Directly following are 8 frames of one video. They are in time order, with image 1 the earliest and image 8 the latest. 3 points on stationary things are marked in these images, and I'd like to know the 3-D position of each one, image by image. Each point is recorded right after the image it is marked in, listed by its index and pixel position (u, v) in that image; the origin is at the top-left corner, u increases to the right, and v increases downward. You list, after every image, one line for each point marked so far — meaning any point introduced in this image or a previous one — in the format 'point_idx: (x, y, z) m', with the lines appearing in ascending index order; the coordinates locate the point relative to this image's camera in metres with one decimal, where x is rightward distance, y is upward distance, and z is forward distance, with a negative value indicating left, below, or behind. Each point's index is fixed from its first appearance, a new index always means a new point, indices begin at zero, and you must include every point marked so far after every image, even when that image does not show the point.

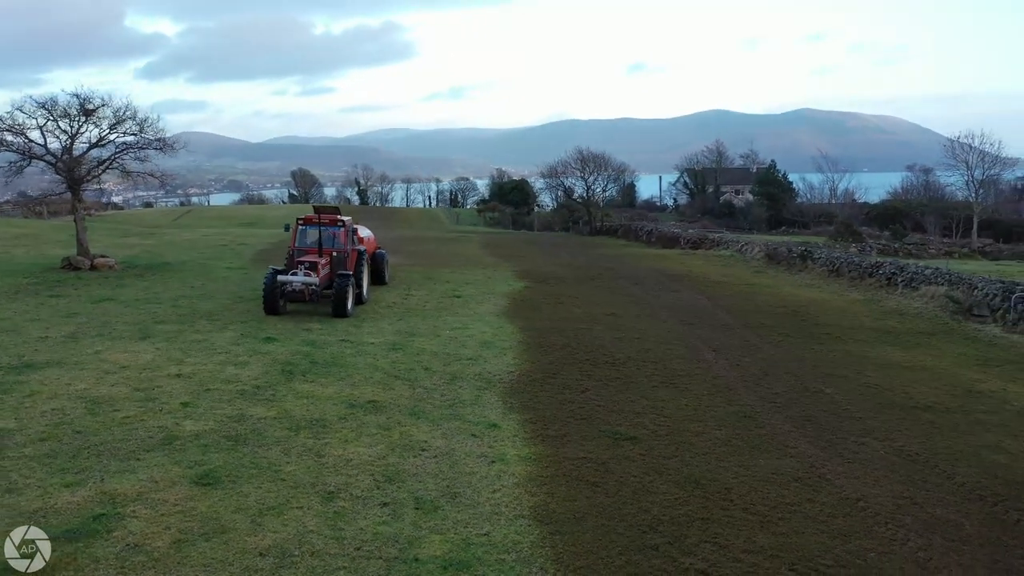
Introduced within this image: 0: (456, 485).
0: (-0.4, -1.5, +6.2) m
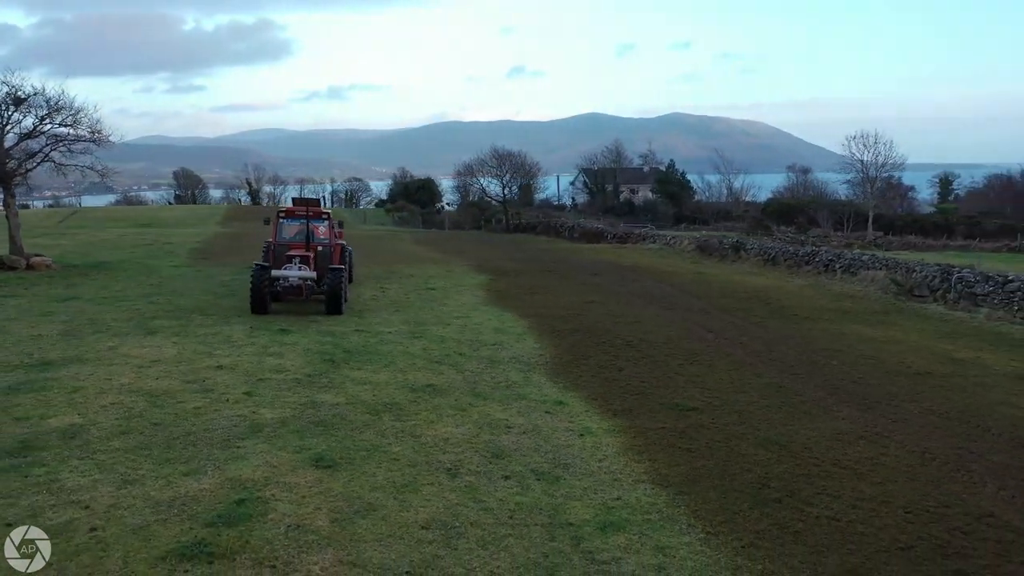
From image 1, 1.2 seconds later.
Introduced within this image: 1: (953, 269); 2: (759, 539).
0: (+0.4, -1.3, +6.4) m
1: (+8.1, +0.3, +14.9) m
2: (+1.6, -1.6, +5.2) m
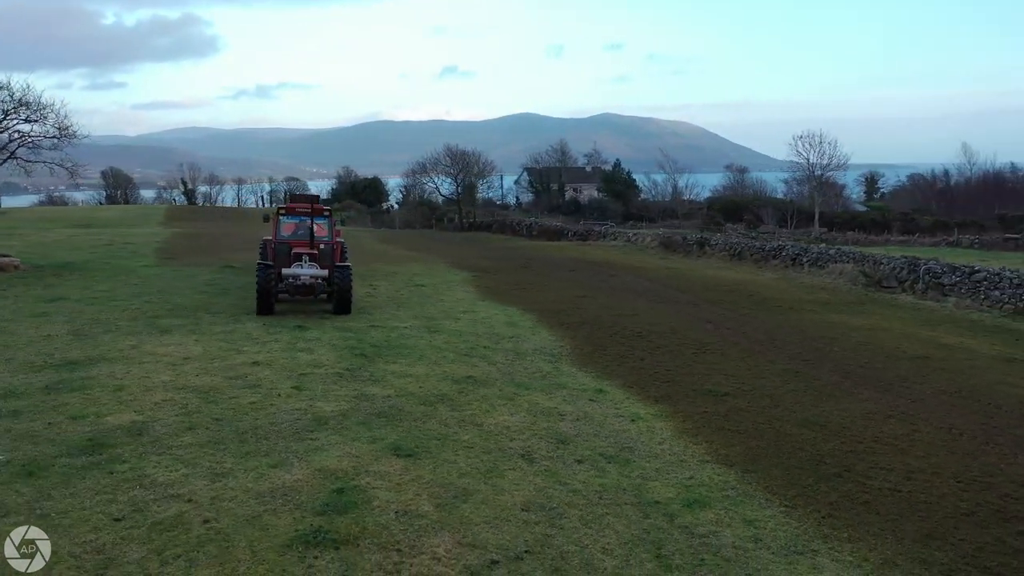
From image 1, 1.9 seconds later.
0: (+0.9, -1.2, +6.6) m
1: (+7.8, +0.5, +15.7) m
2: (+2.2, -1.5, +5.5) m
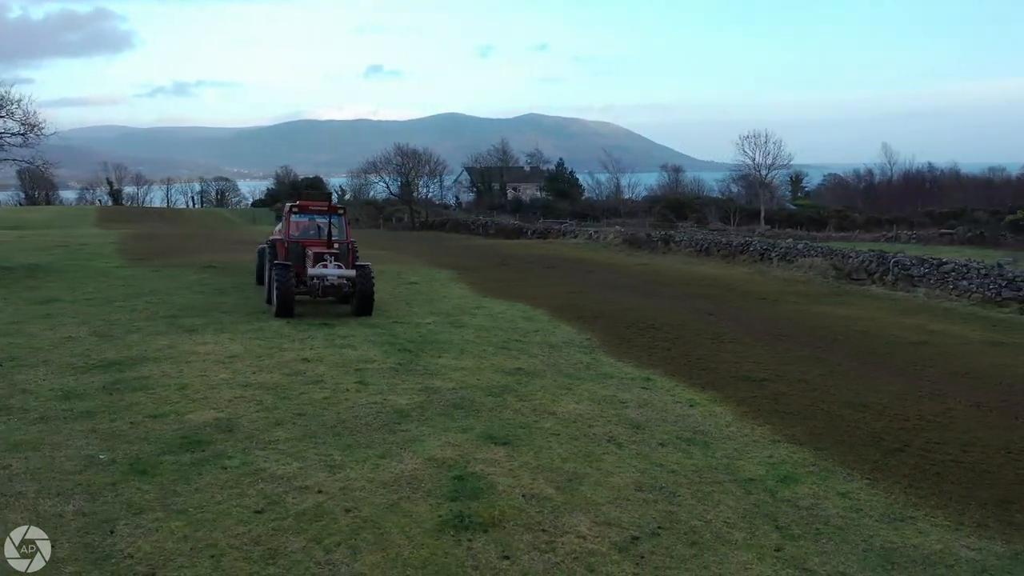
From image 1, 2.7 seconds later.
0: (+1.5, -1.1, +6.9) m
1: (+7.6, +0.7, +16.6) m
2: (+2.9, -1.4, +5.9) m
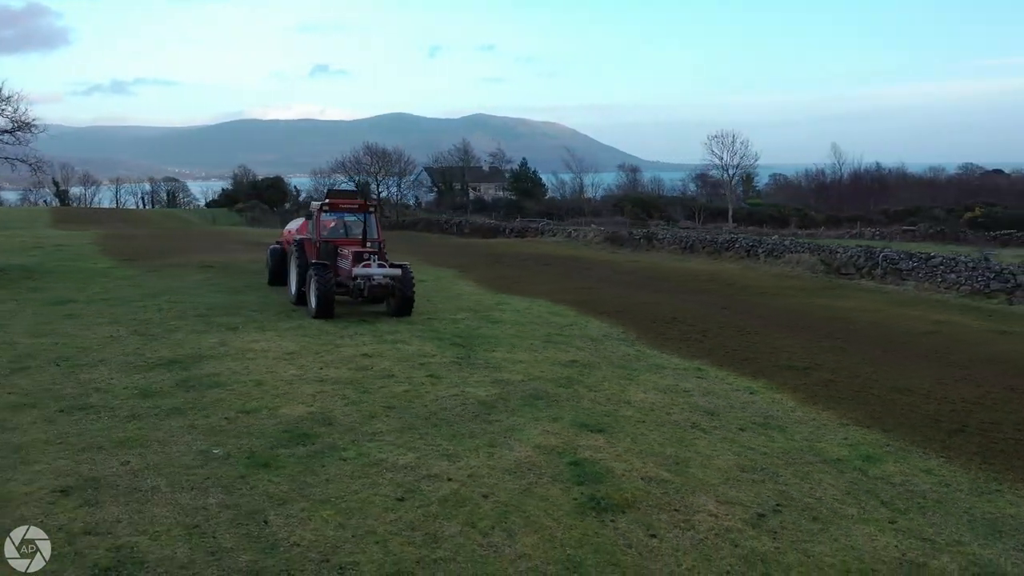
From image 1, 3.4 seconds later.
0: (+2.2, -1.1, +7.2) m
1: (+7.6, +0.8, +17.3) m
2: (+3.6, -1.3, +6.3) m
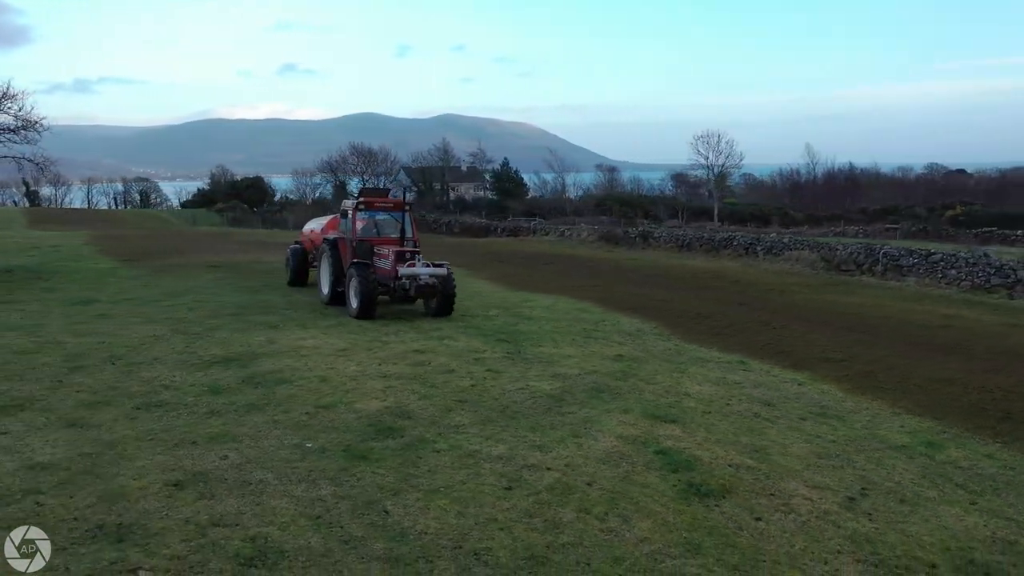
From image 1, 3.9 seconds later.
0: (+2.7, -1.0, +7.4) m
1: (+7.7, +0.9, +17.7) m
2: (+4.2, -1.2, +6.5) m
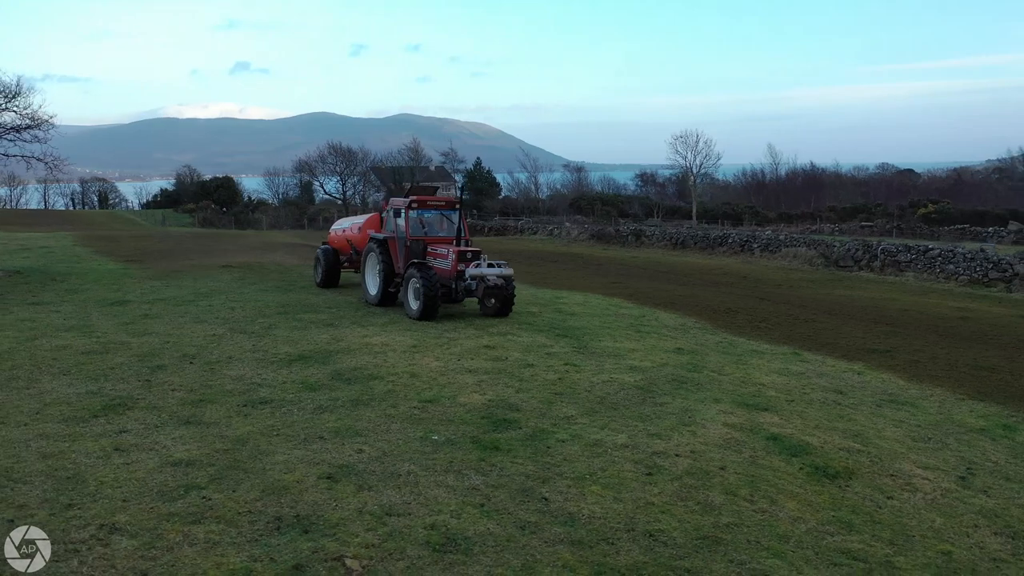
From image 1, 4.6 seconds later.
0: (+3.5, -0.9, +7.7) m
1: (+7.9, +1.0, +18.2) m
2: (+5.0, -1.2, +6.9) m
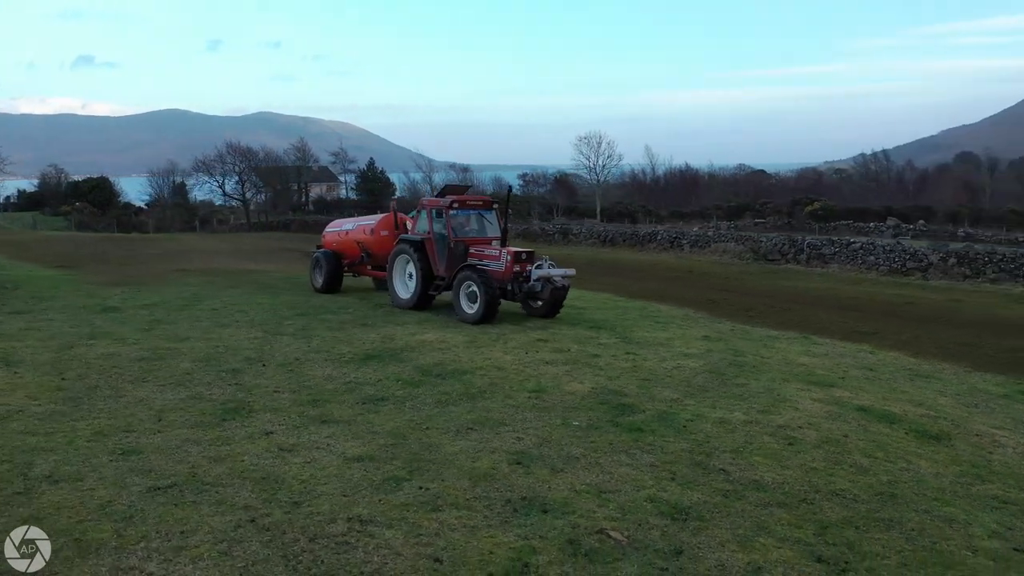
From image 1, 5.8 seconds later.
0: (+4.1, -0.8, +8.7) m
1: (+6.7, +1.2, +19.7) m
2: (+5.7, -1.0, +8.1) m
